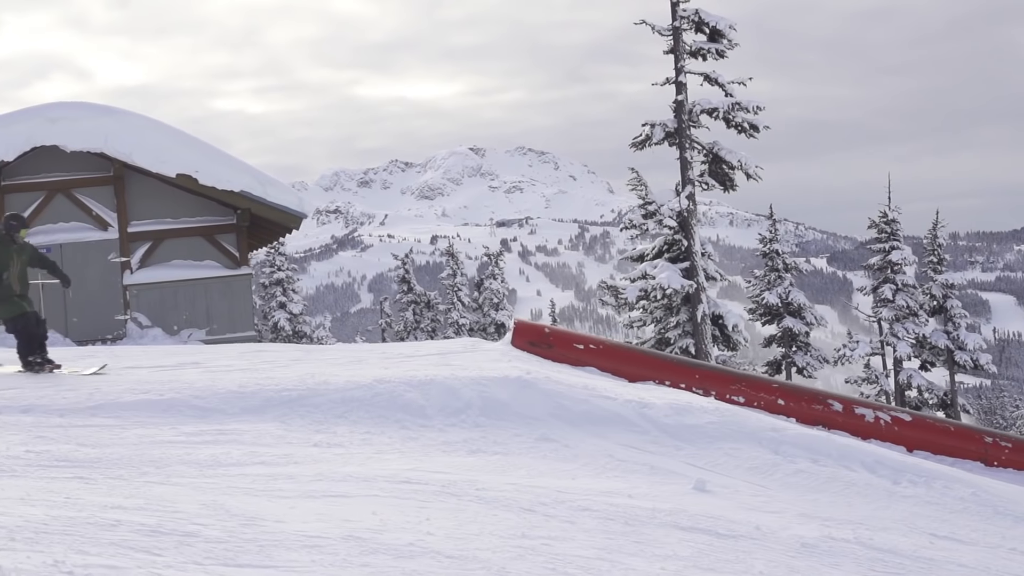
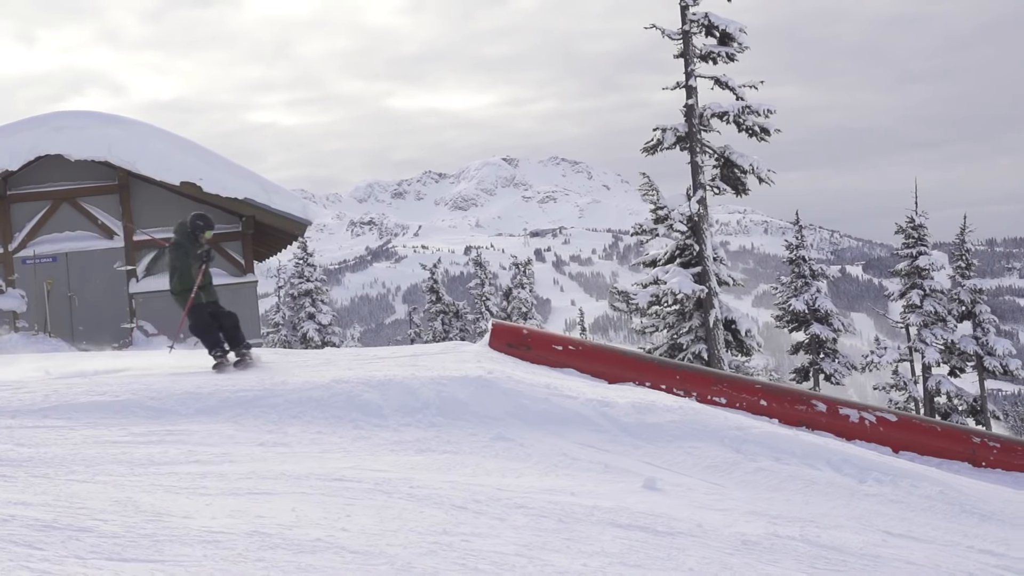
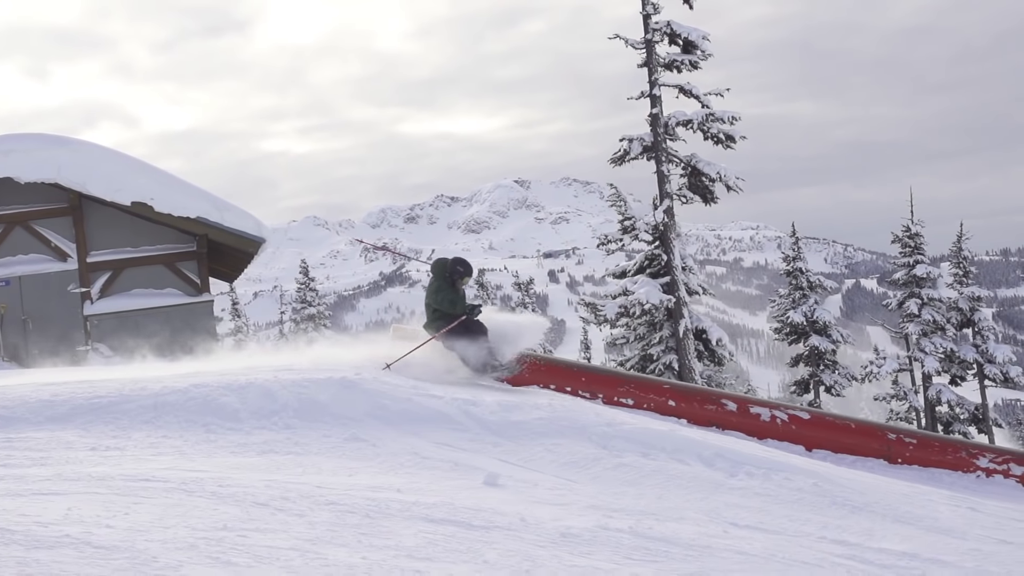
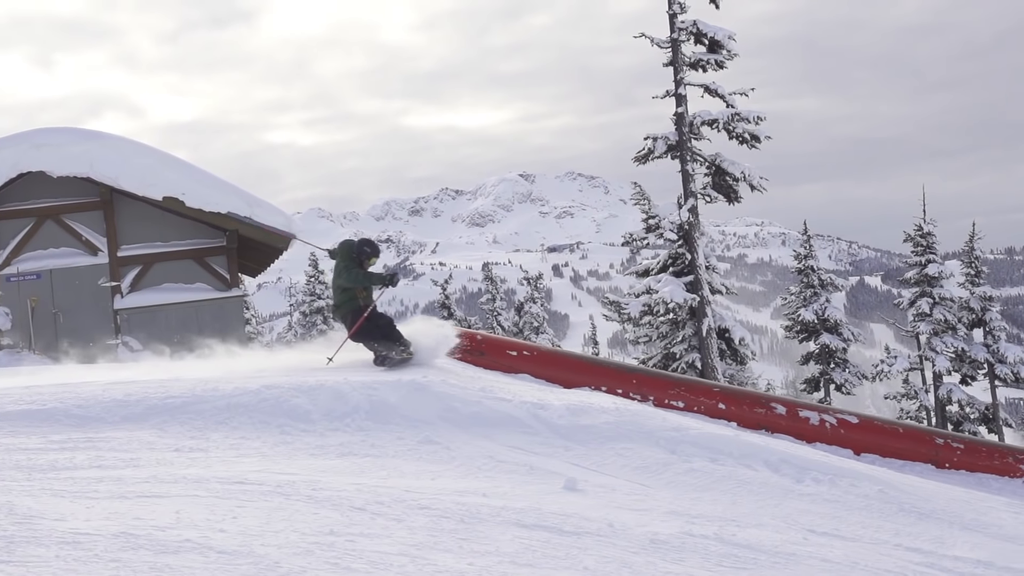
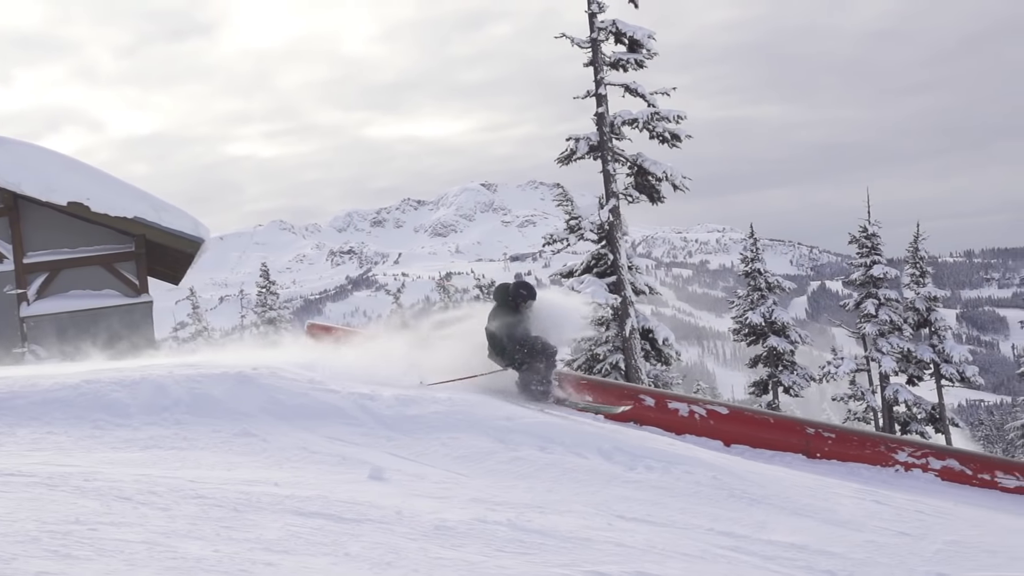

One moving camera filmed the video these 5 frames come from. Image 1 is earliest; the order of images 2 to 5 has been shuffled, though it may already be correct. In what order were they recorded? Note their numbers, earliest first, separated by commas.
2, 4, 3, 5
